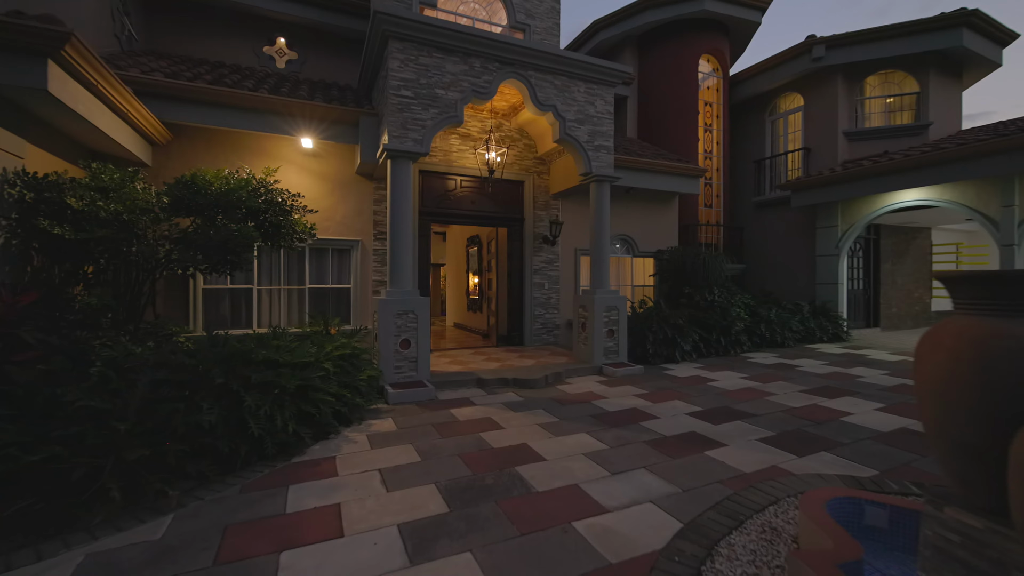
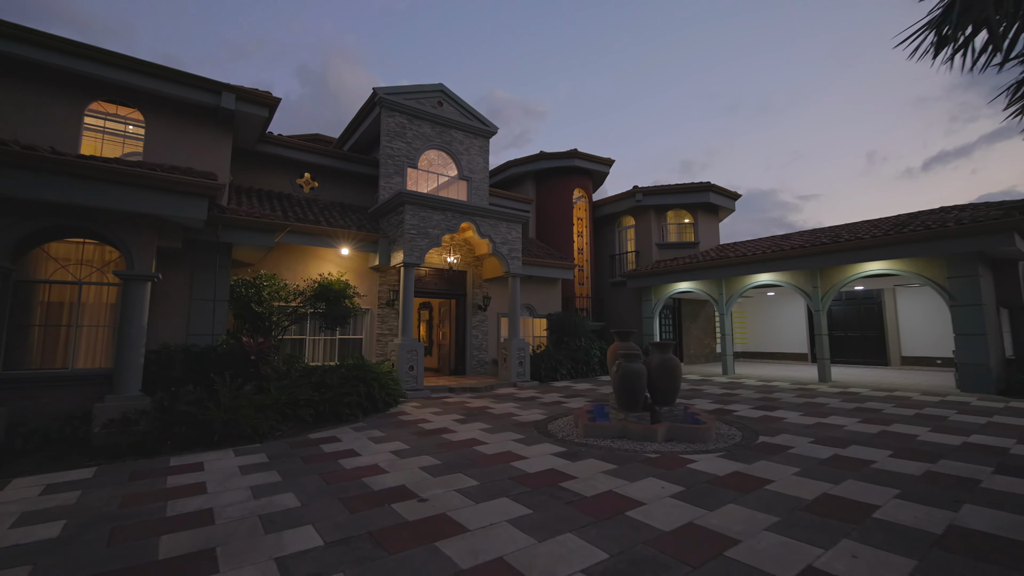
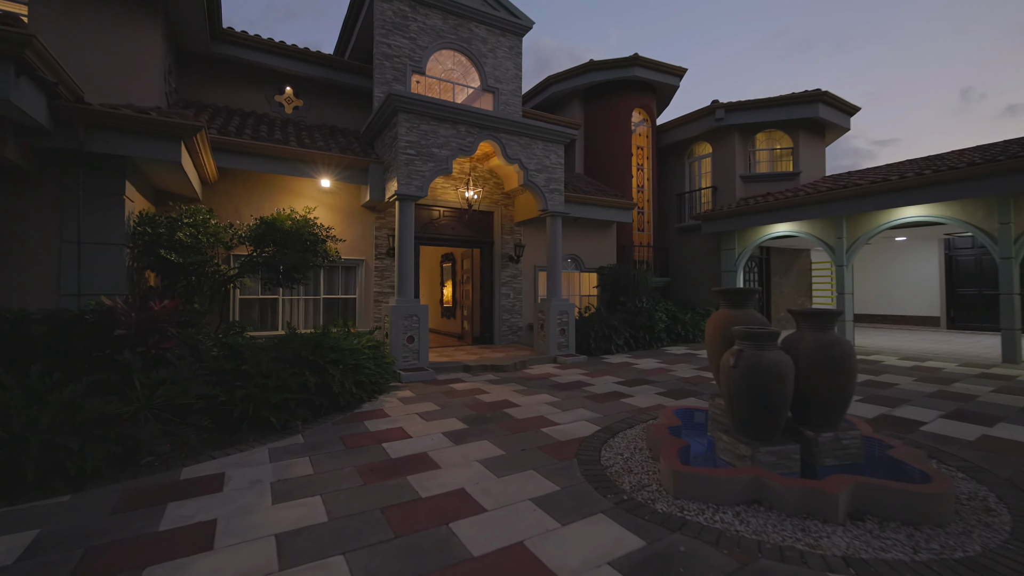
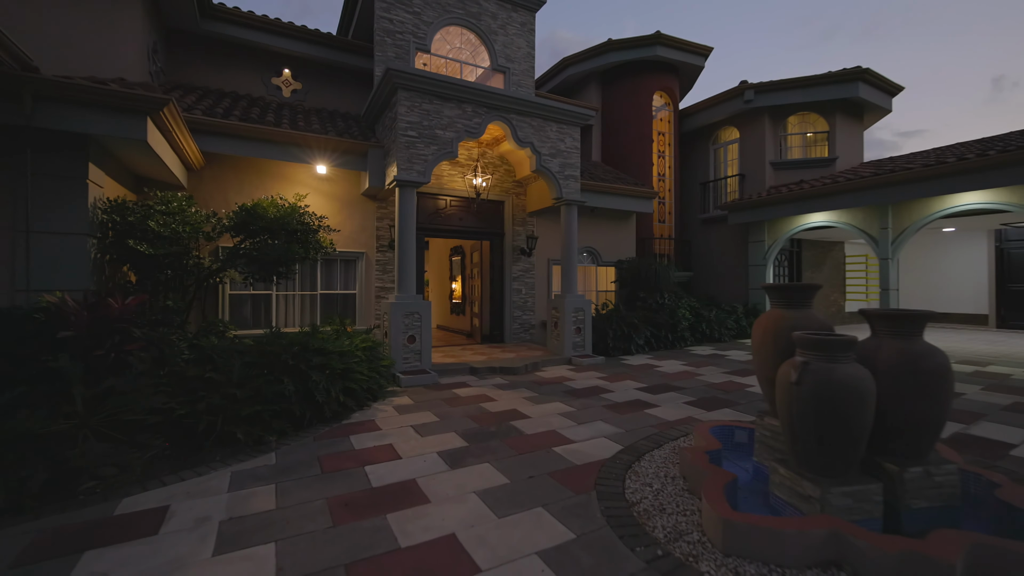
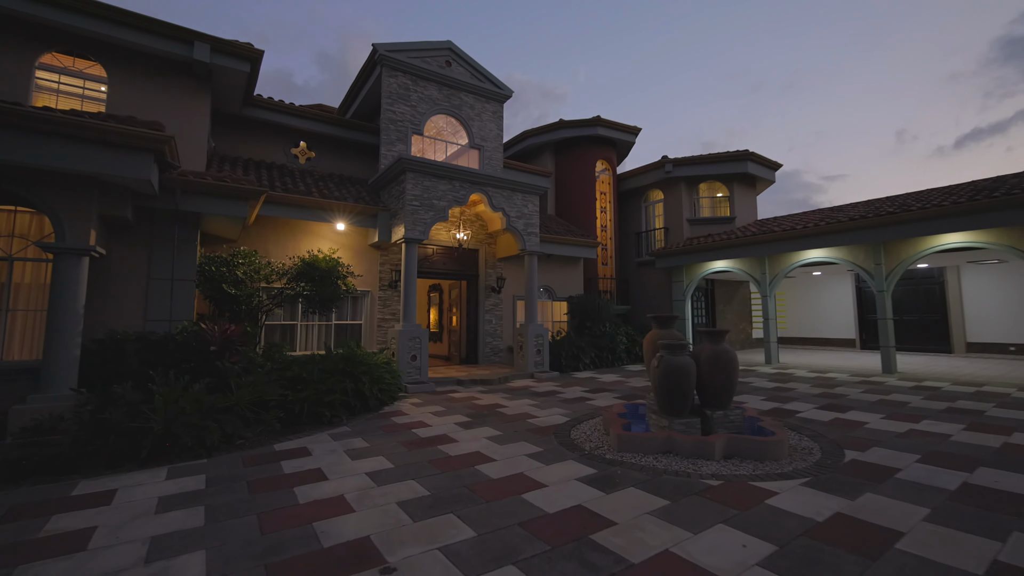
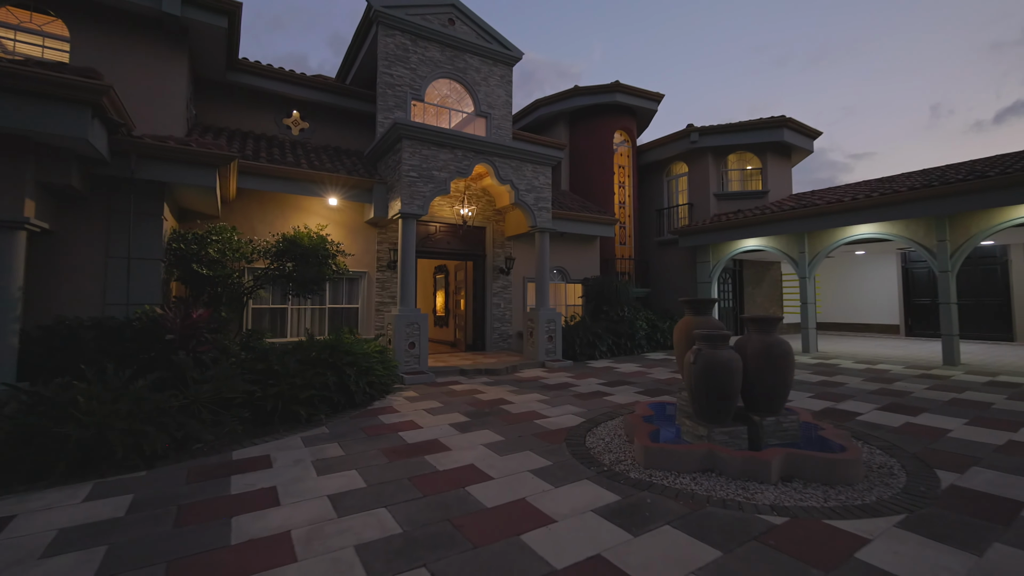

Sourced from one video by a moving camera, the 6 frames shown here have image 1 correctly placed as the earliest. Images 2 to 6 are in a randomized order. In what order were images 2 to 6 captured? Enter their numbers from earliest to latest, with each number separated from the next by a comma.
4, 3, 6, 5, 2
